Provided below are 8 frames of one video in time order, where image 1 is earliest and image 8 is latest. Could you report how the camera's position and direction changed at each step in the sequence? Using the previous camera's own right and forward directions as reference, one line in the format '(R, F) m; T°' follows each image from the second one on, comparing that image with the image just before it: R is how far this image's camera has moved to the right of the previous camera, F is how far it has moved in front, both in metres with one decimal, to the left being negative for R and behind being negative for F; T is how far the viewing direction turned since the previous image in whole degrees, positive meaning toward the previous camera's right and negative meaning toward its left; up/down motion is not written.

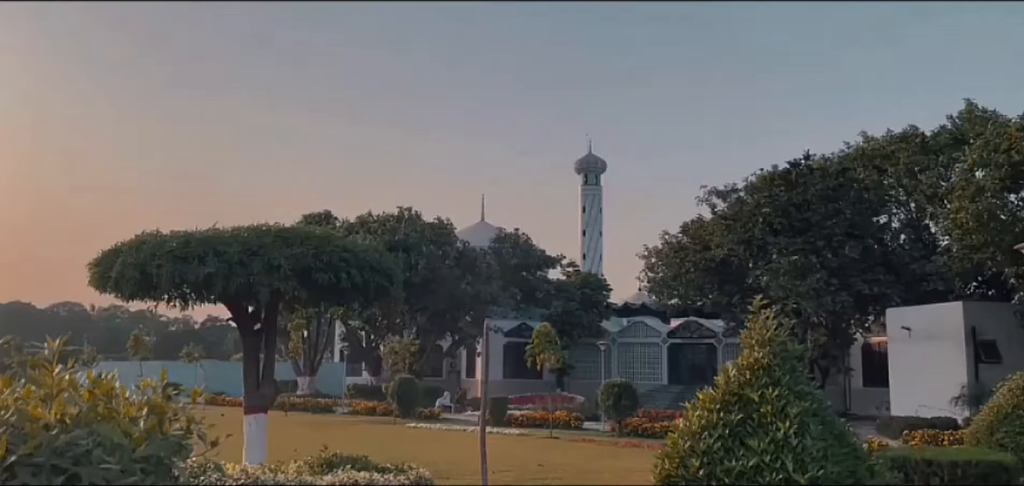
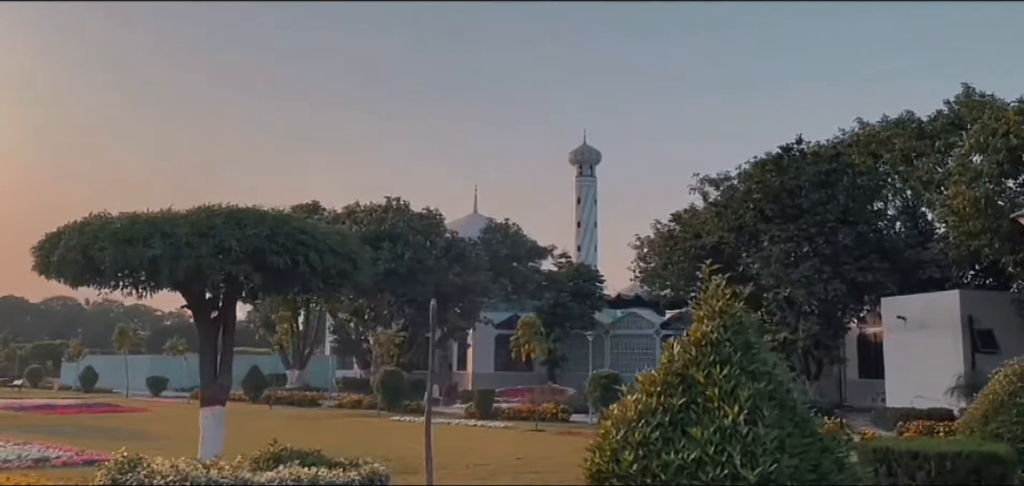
(+0.3, +0.5) m; 0°
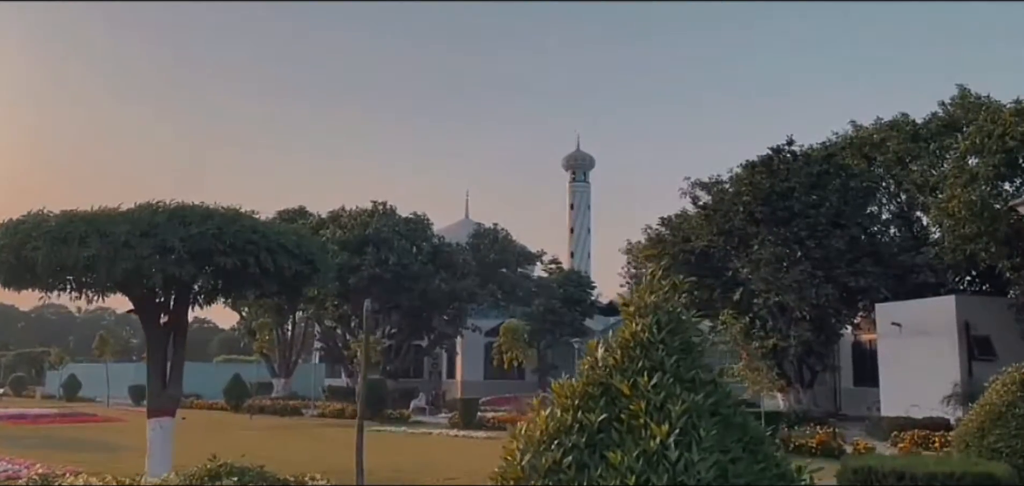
(+0.3, +0.6) m; 0°
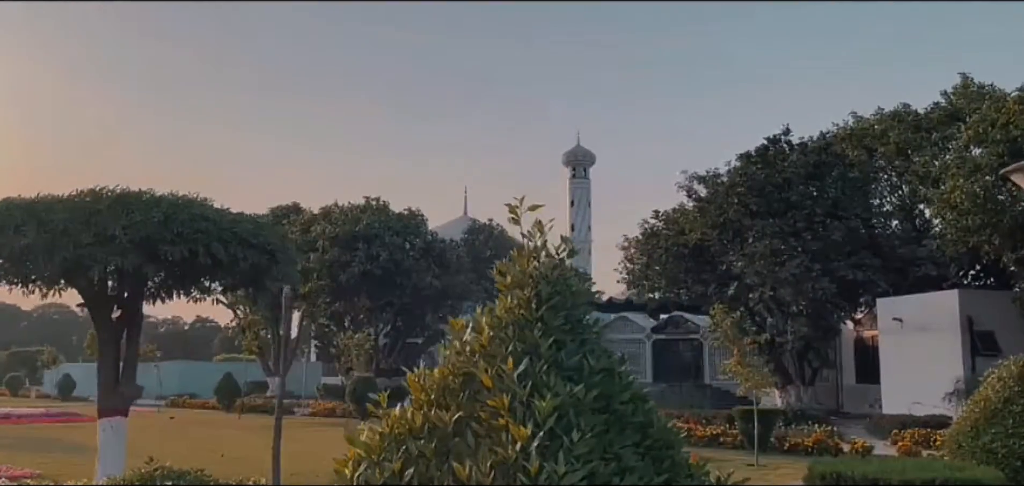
(+0.3, +0.5) m; 0°
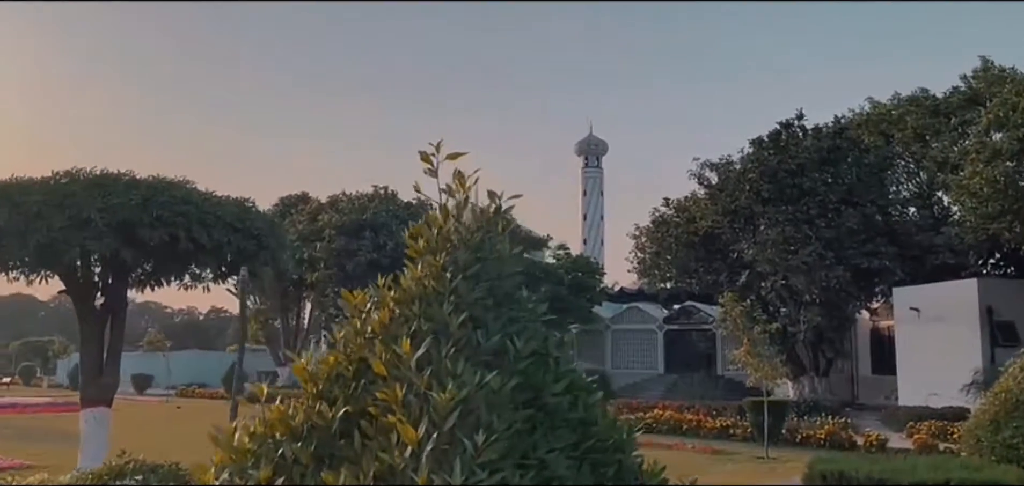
(+0.2, +0.4) m; -1°
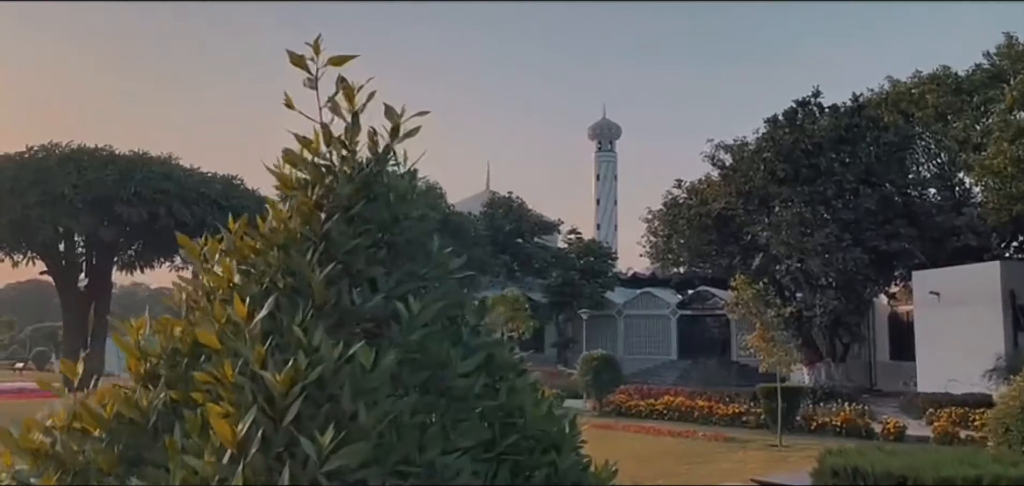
(+0.1, +0.4) m; -1°
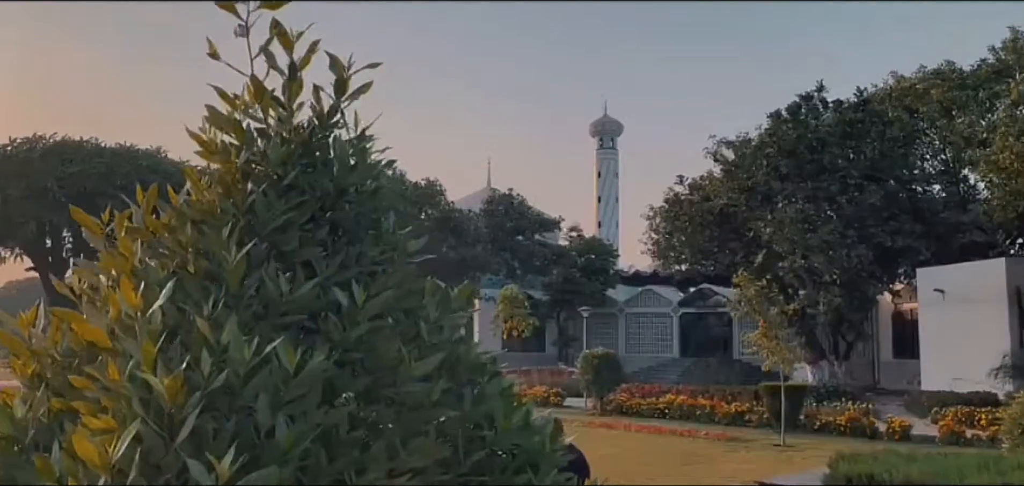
(0.0, +0.2) m; 0°
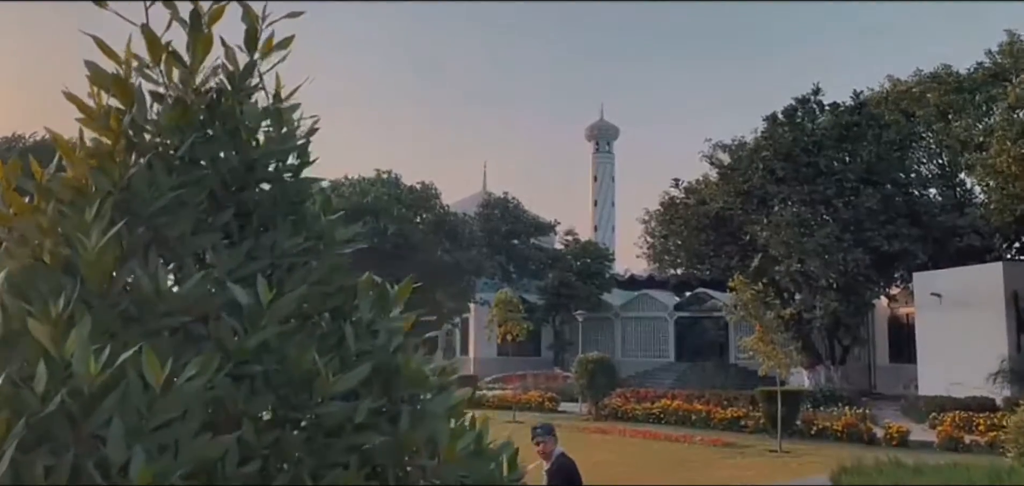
(0.0, +0.1) m; 0°
